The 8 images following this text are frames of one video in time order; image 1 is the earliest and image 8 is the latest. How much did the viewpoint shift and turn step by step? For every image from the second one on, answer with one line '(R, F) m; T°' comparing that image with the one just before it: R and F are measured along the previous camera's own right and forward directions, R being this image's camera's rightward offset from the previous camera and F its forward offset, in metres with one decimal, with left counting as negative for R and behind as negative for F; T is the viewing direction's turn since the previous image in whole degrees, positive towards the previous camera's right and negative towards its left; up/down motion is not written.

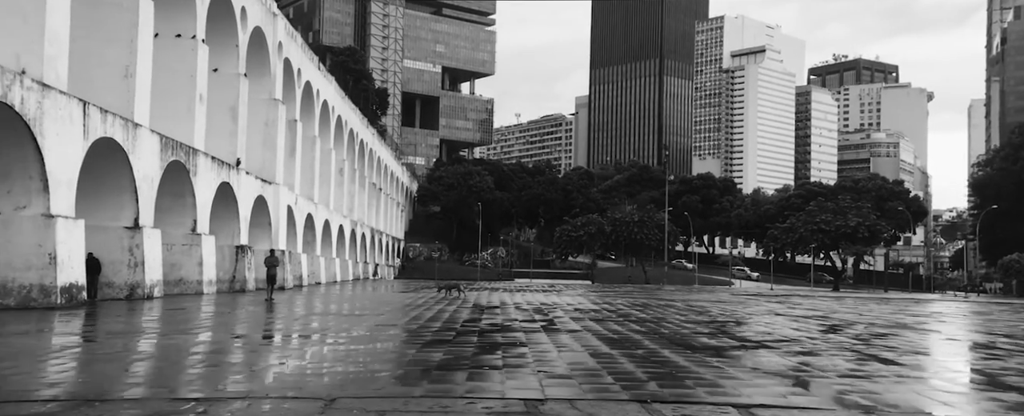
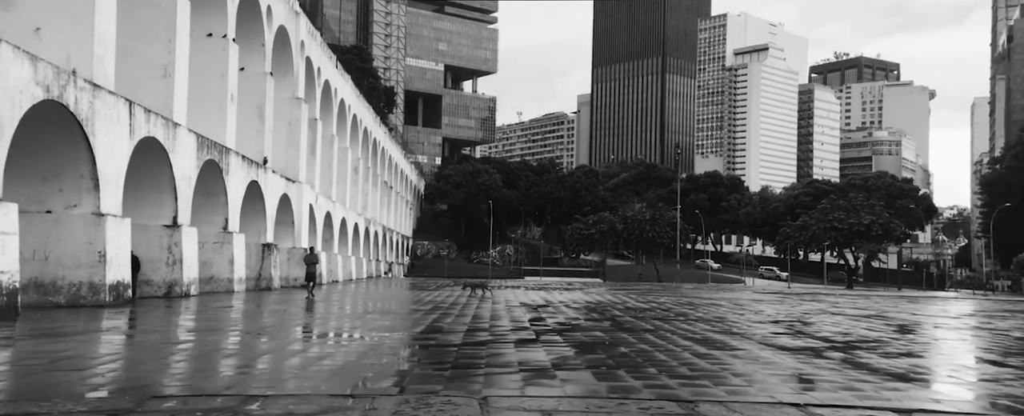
(-0.5, 0.0) m; -2°
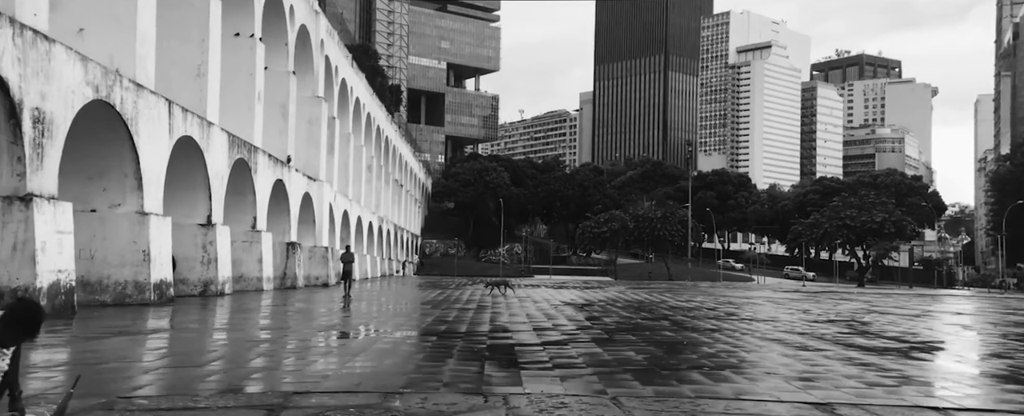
(-0.4, 0.0) m; -2°
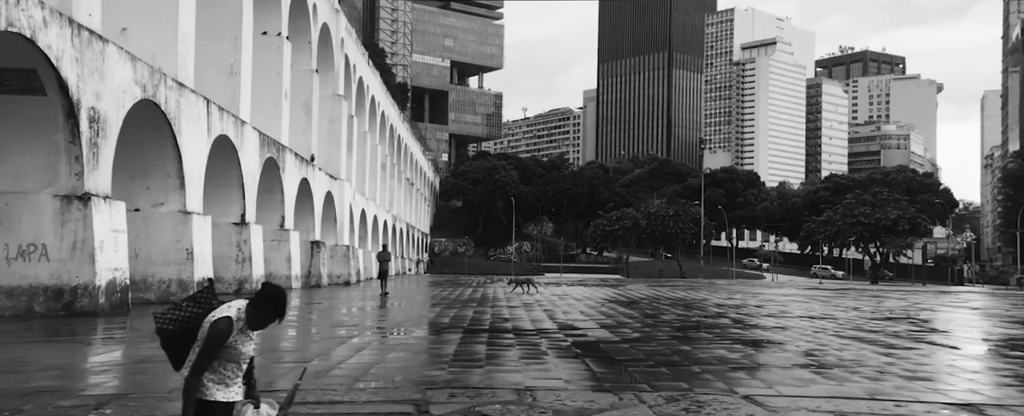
(-0.4, 0.0) m; -2°
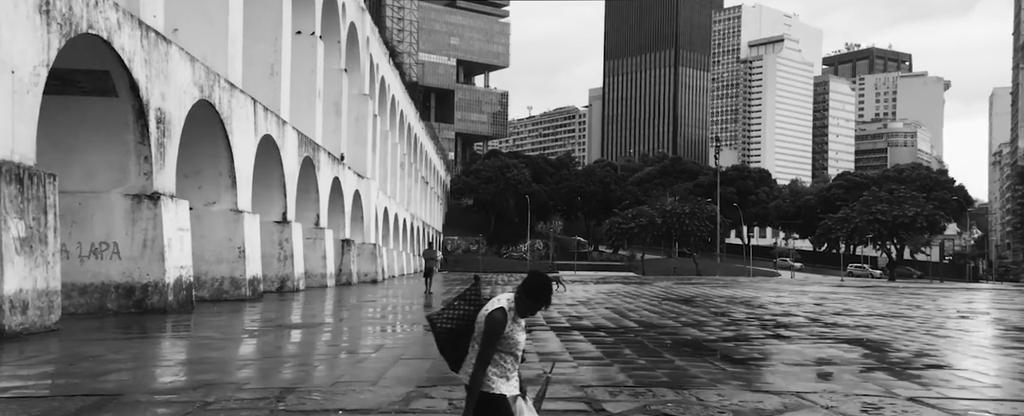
(-0.5, 0.0) m; -2°
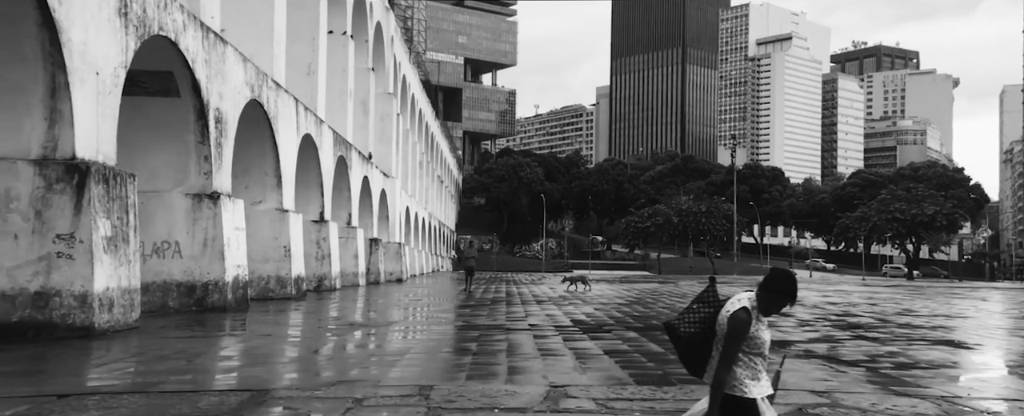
(-0.4, 0.0) m; -2°
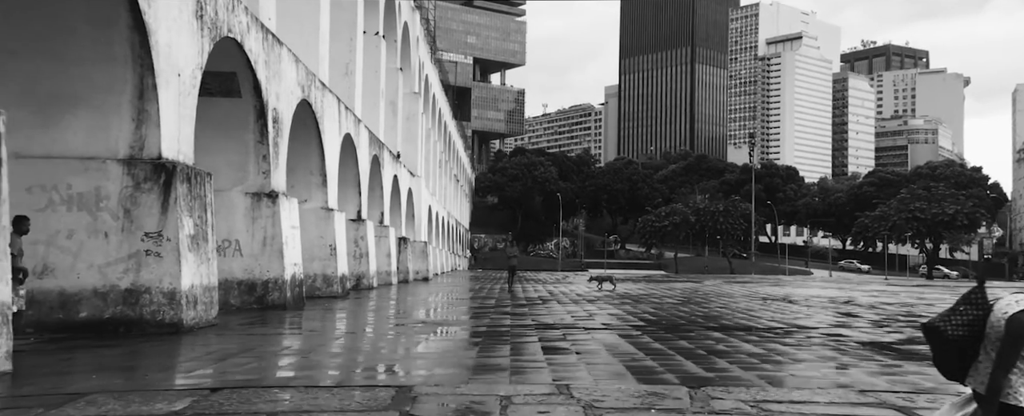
(-0.4, 0.0) m; -2°
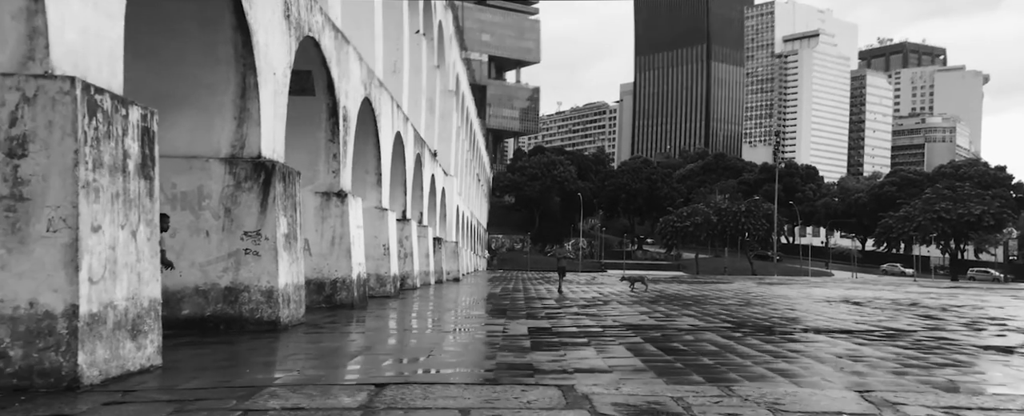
(-0.5, 0.0) m; -2°
